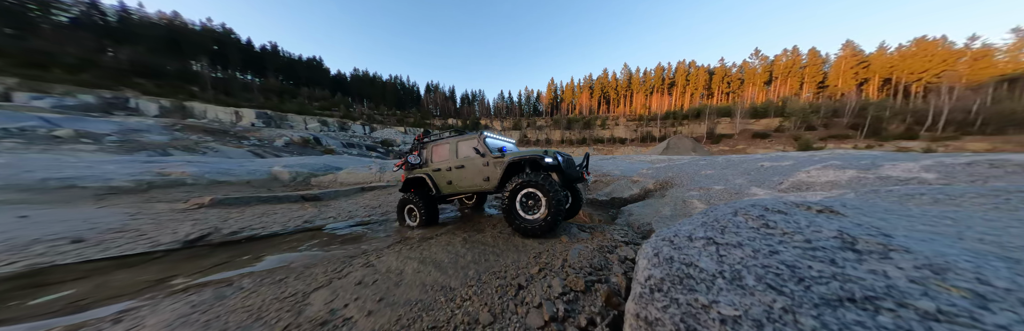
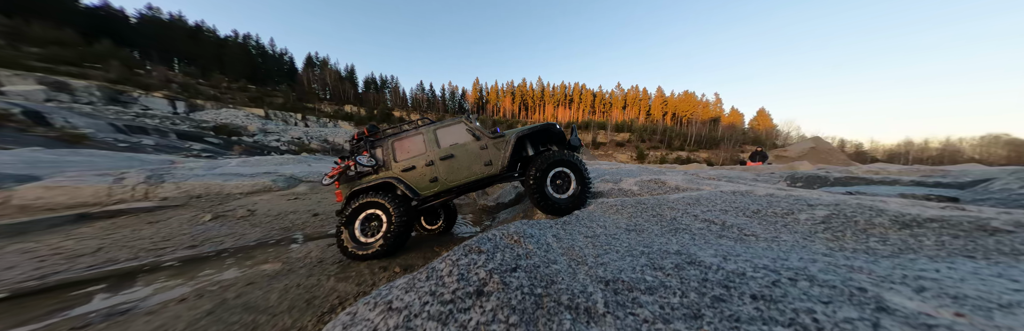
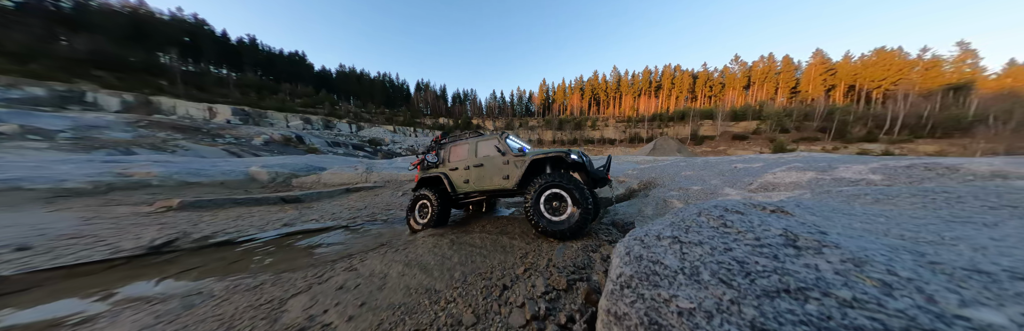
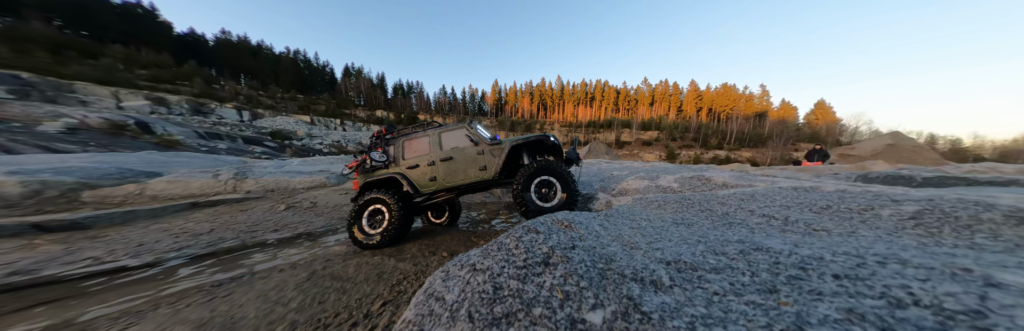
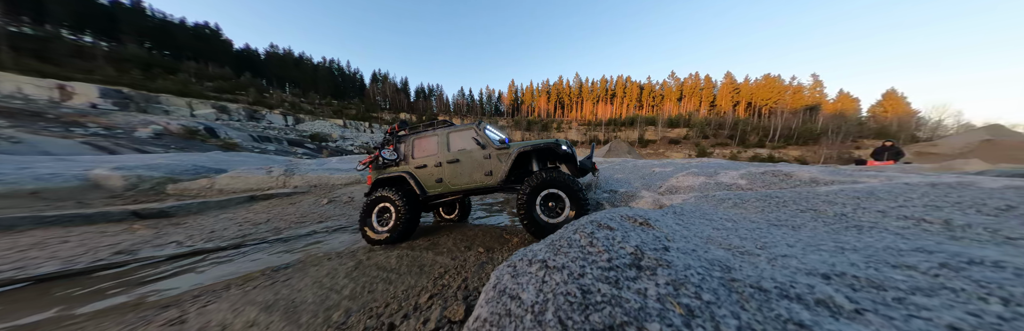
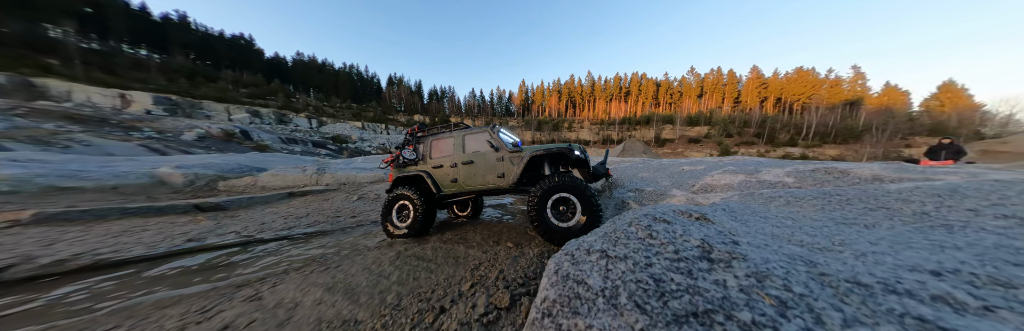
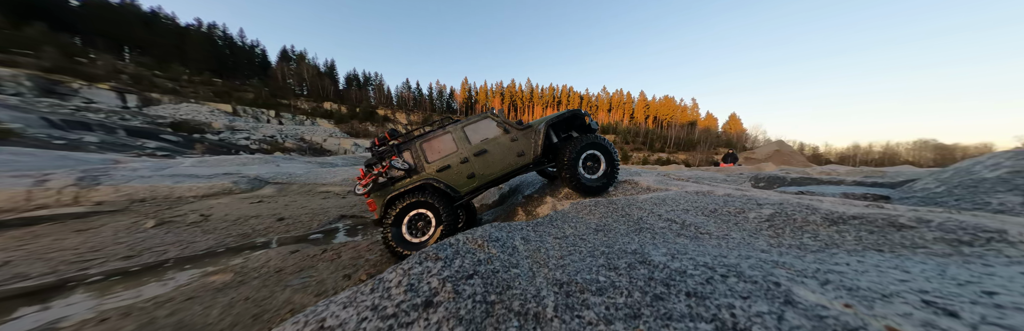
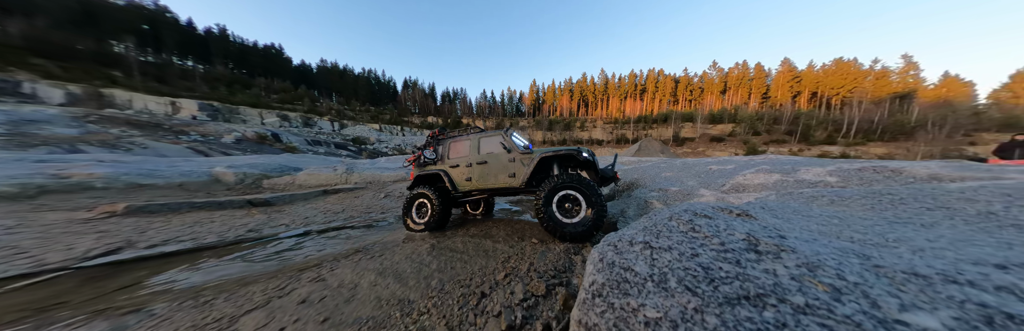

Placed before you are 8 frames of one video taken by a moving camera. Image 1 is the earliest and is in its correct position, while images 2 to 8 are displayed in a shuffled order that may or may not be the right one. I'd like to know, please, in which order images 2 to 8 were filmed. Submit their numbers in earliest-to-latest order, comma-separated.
3, 8, 6, 5, 4, 2, 7
